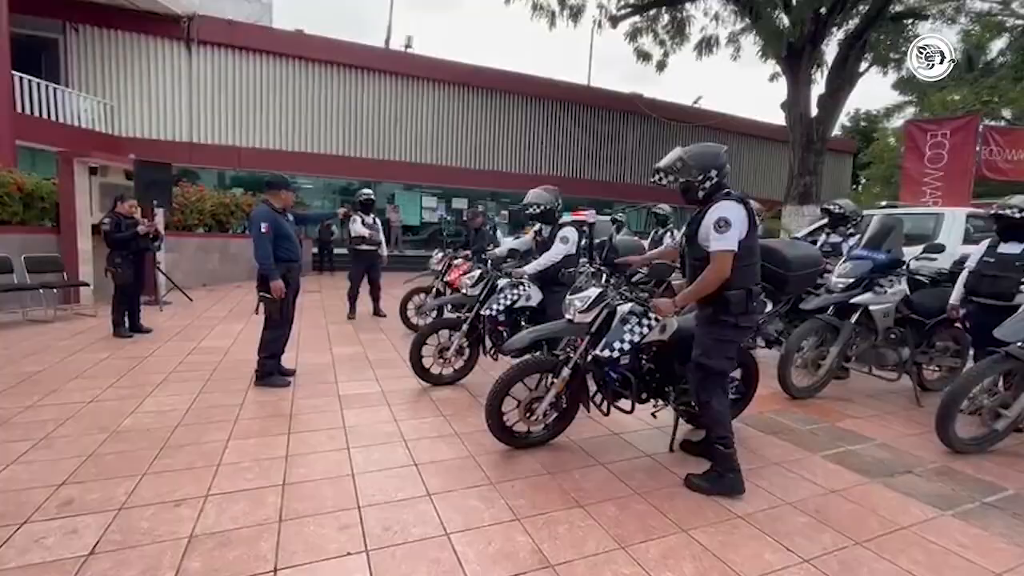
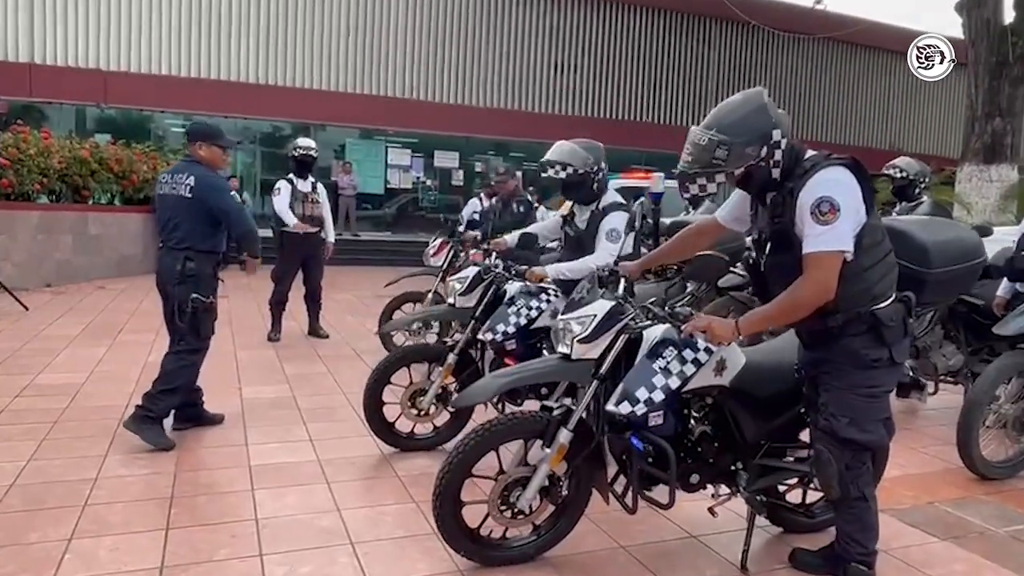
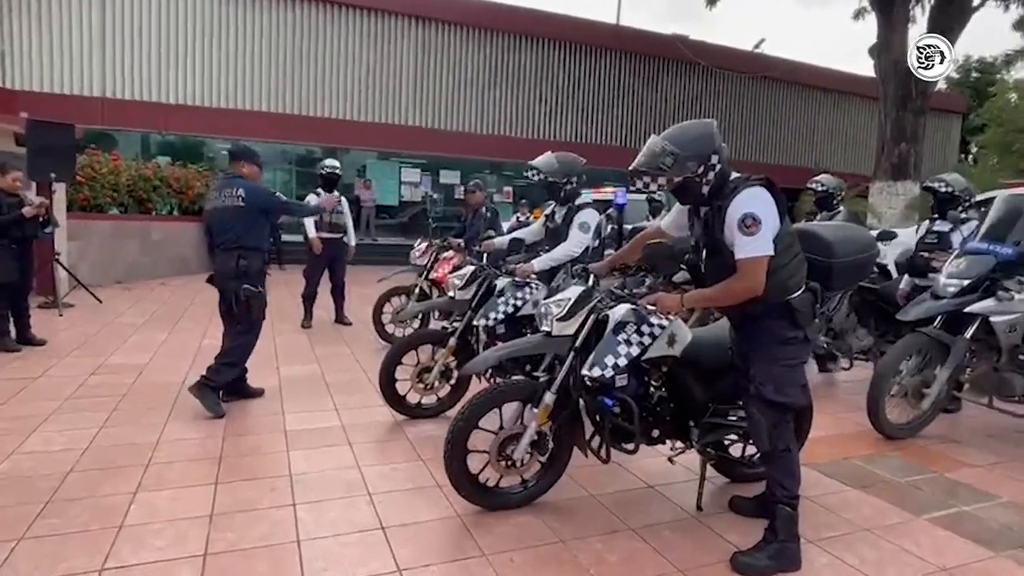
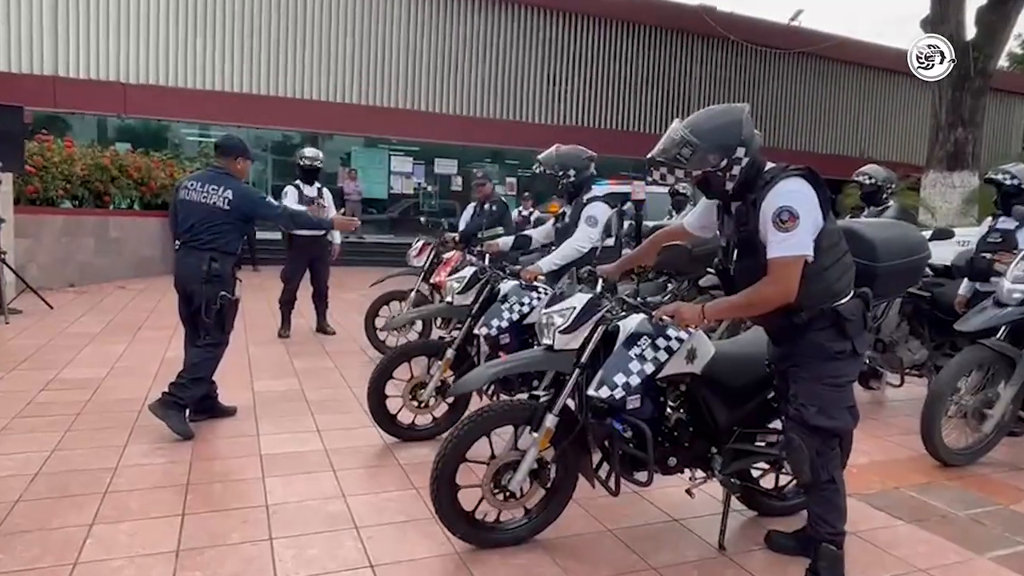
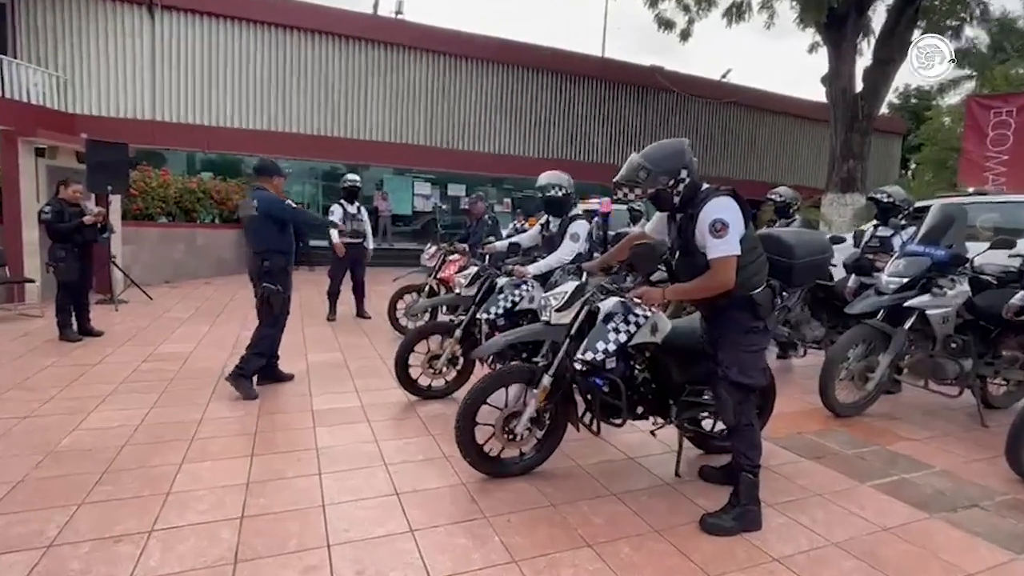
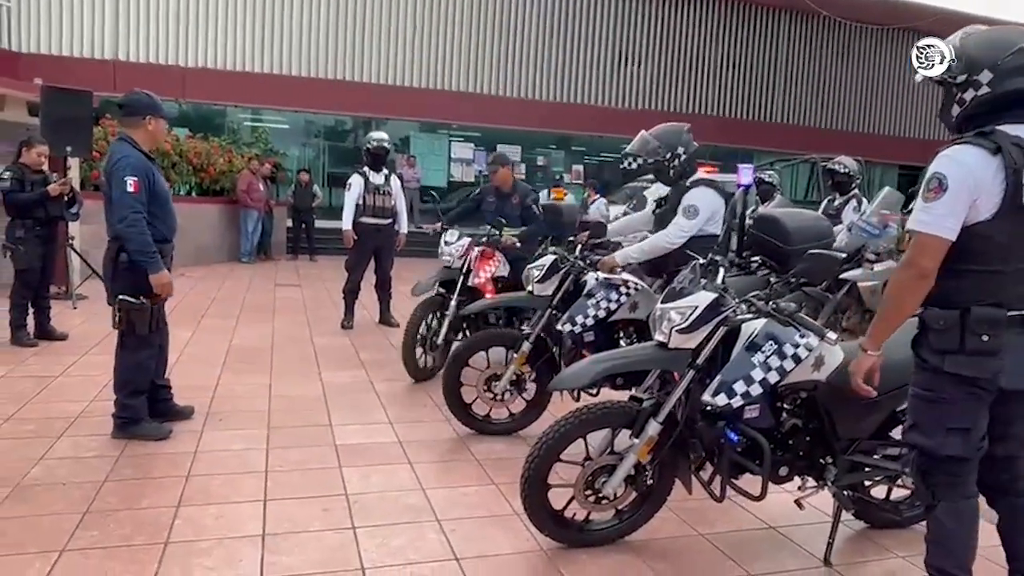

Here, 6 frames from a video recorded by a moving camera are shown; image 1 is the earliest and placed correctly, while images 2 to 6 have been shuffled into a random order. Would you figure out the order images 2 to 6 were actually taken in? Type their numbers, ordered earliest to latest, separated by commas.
5, 3, 4, 2, 6
